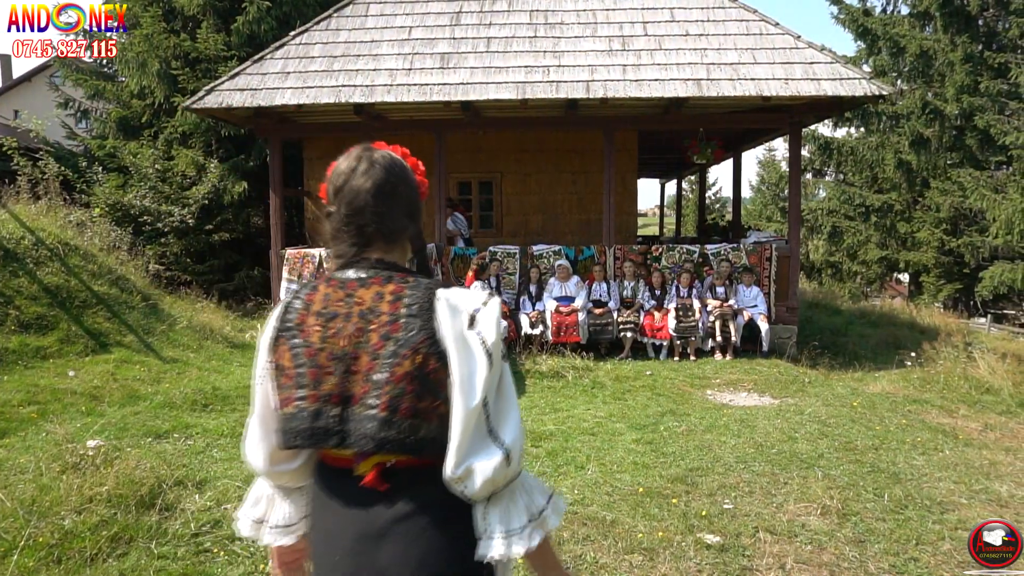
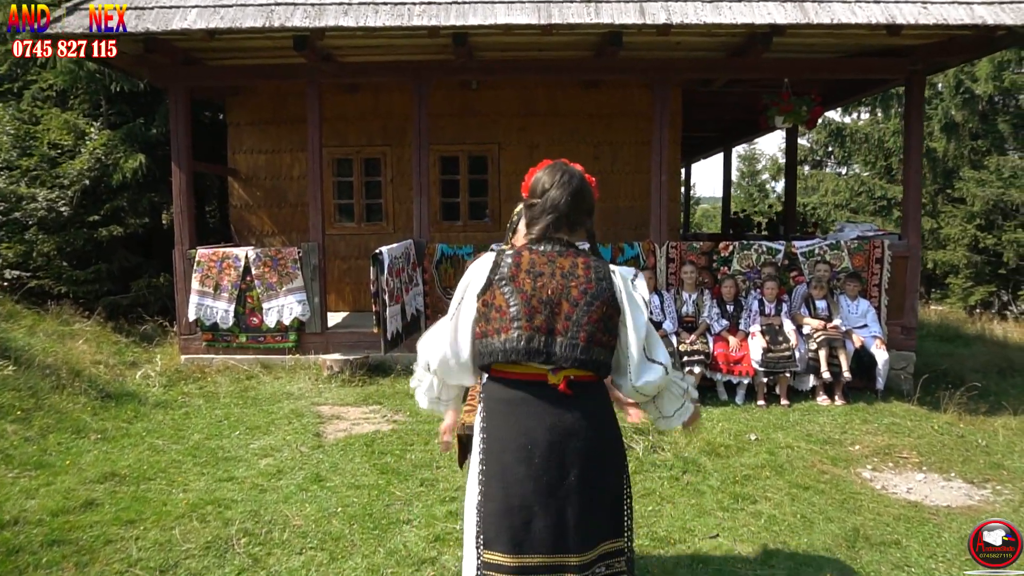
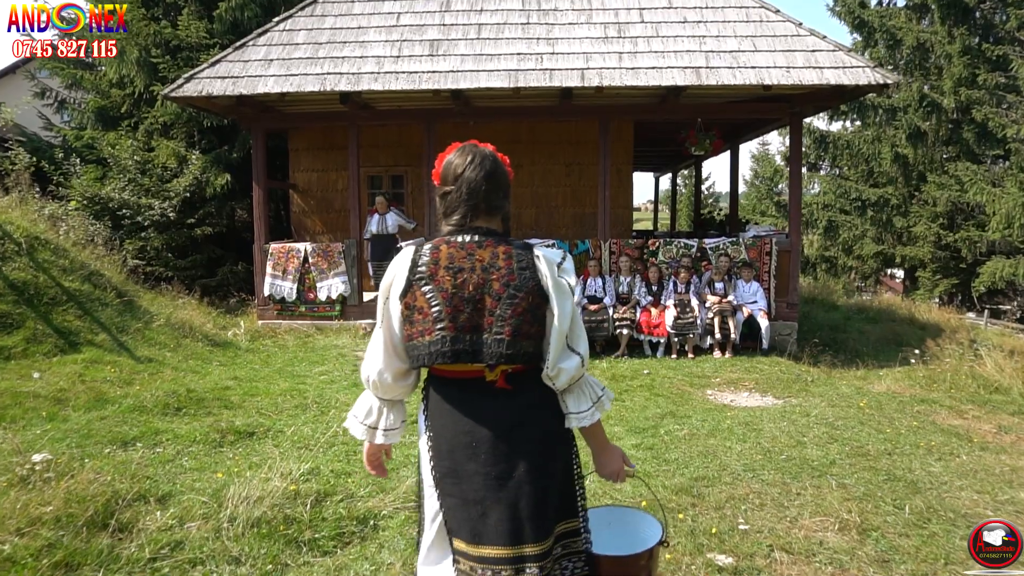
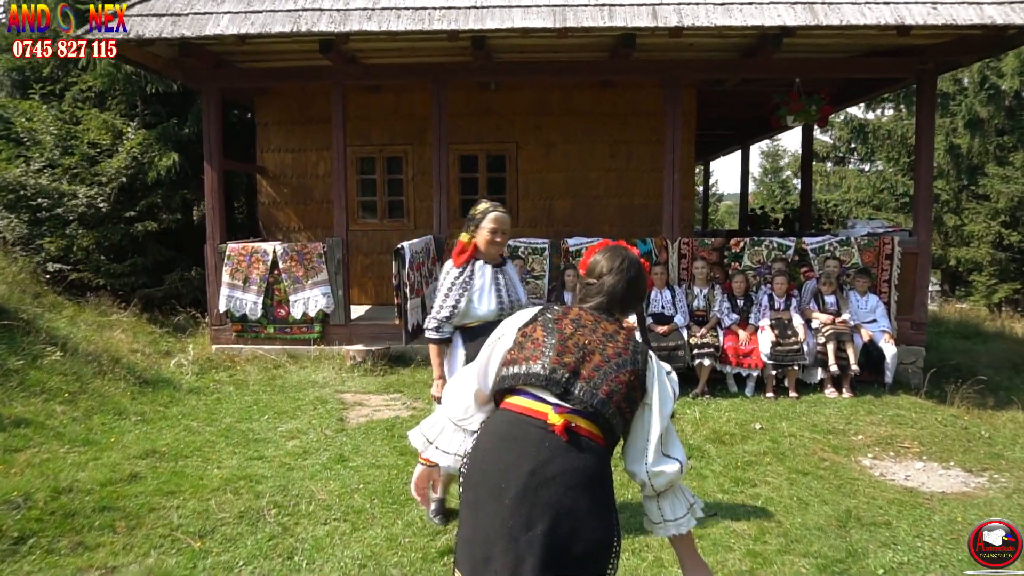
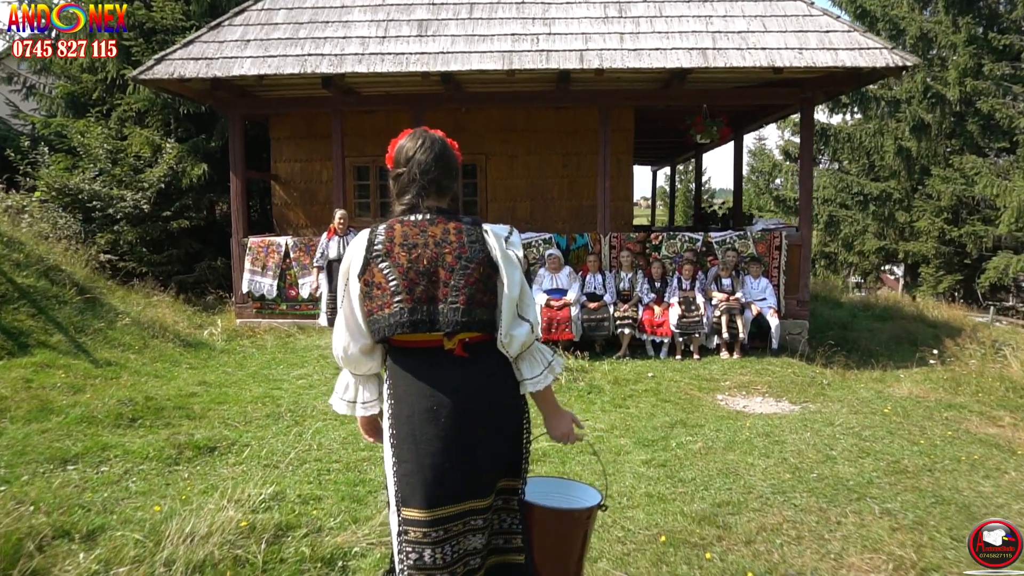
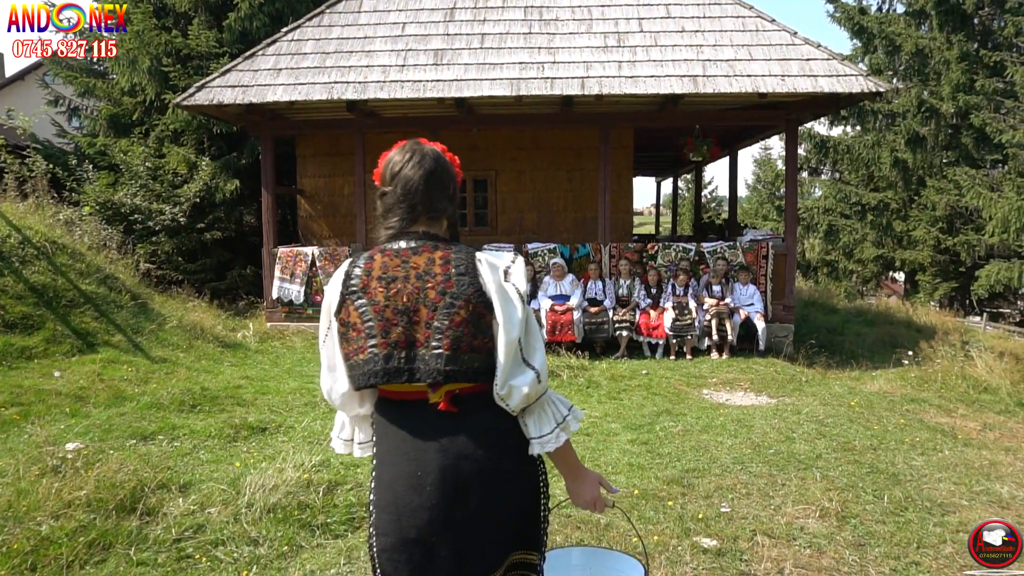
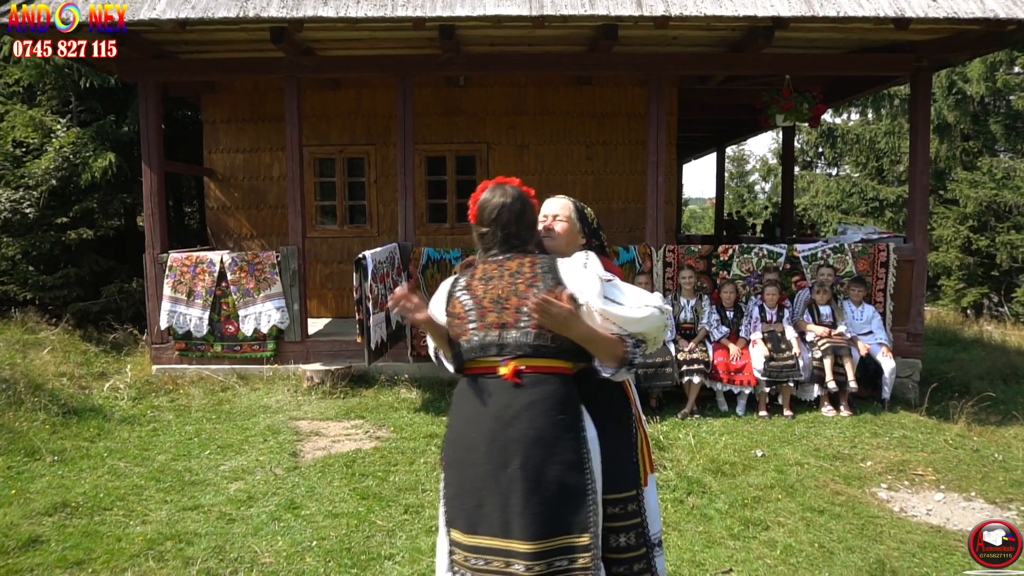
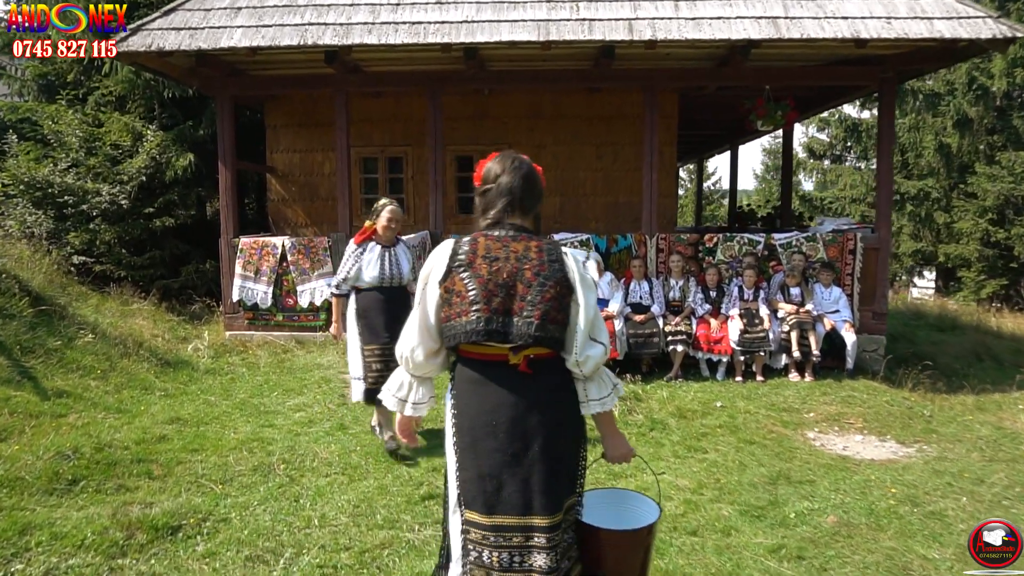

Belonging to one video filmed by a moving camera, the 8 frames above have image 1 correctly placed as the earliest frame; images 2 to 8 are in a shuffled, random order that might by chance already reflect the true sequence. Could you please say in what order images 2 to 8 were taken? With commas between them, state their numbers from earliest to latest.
6, 3, 5, 8, 4, 2, 7
